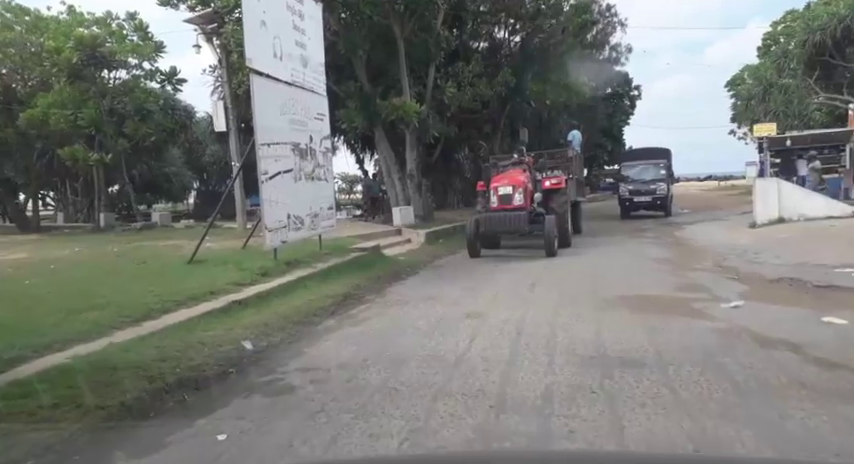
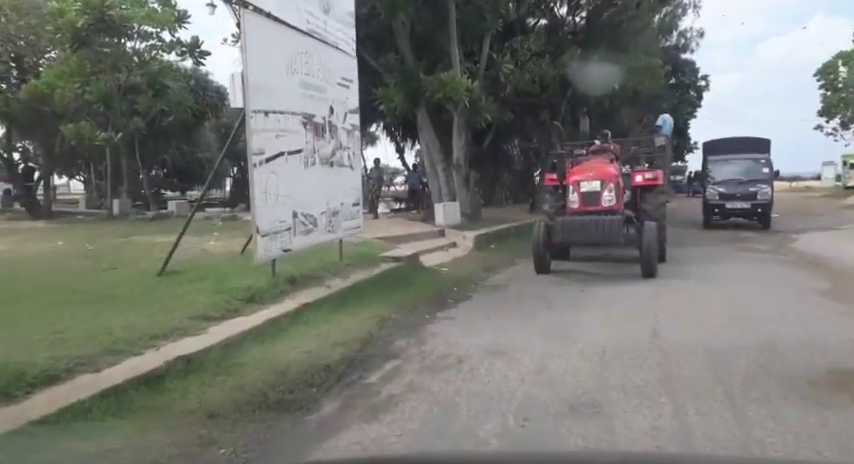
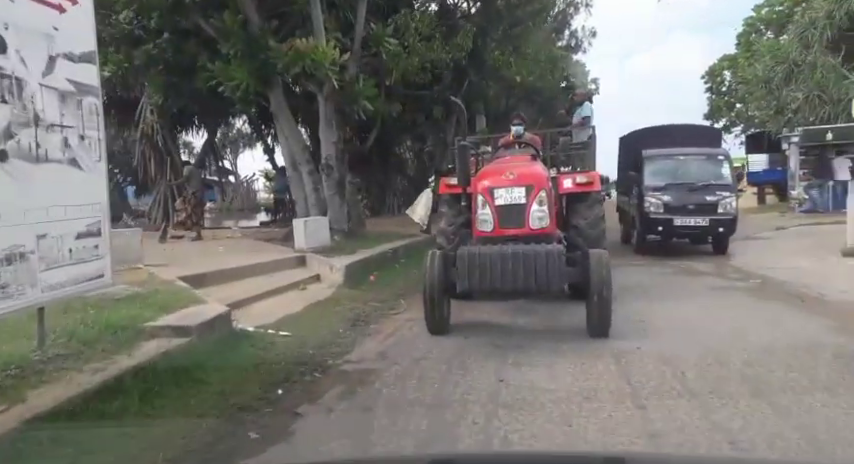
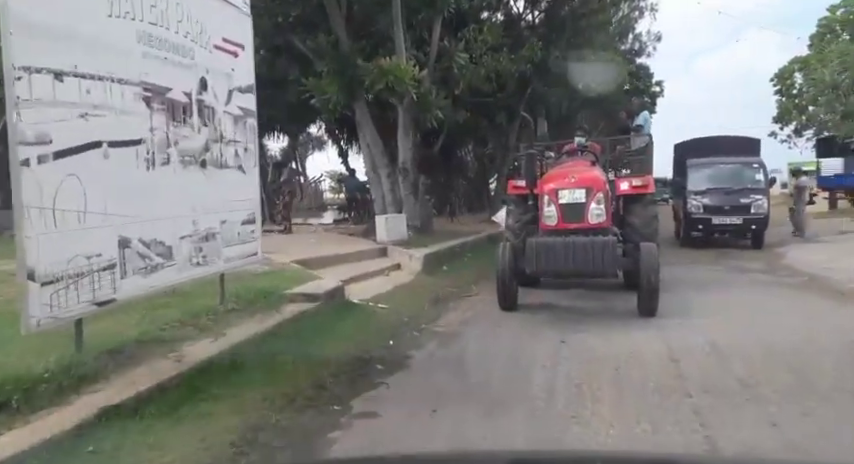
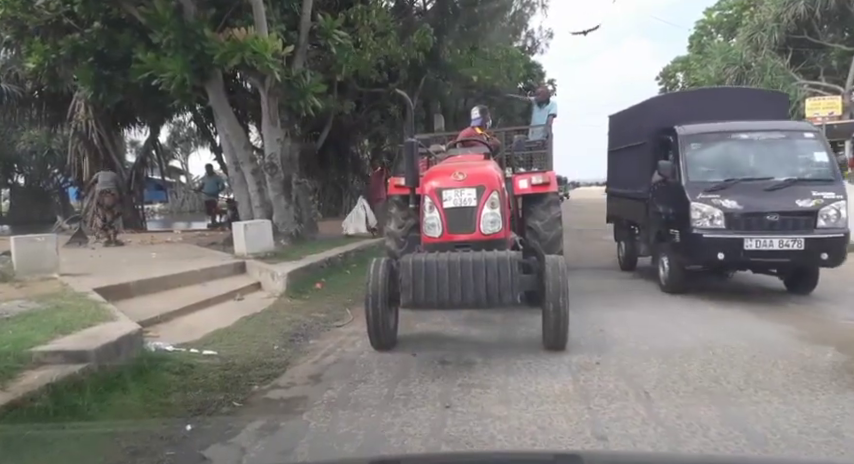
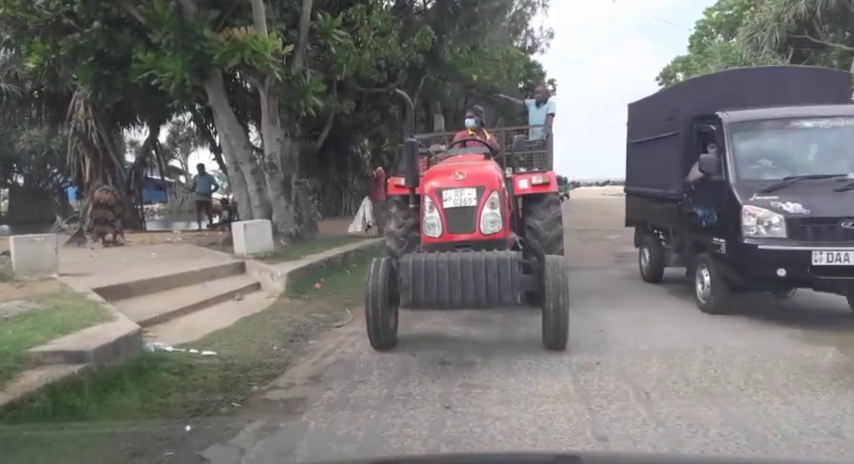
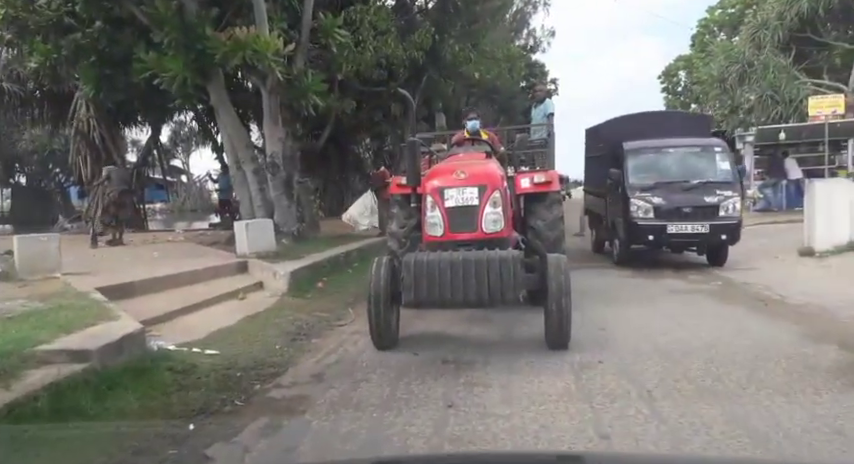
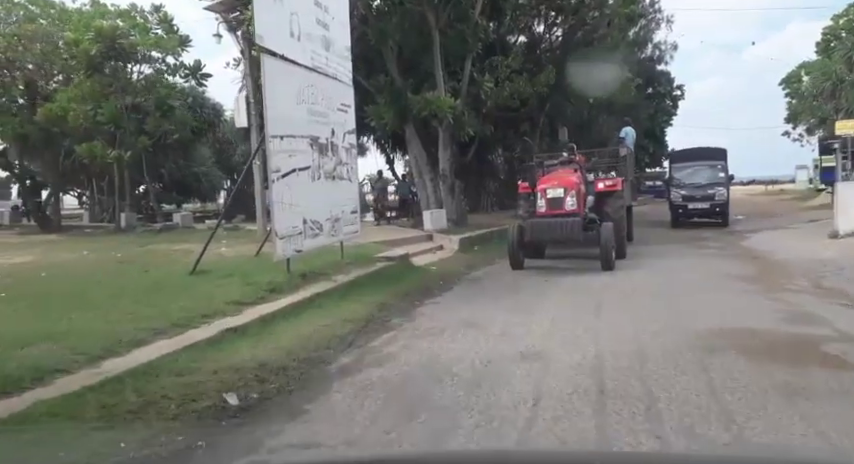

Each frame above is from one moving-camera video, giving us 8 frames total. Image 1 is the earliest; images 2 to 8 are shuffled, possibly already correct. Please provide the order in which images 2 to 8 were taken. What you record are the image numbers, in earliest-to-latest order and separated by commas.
8, 2, 4, 3, 7, 5, 6
